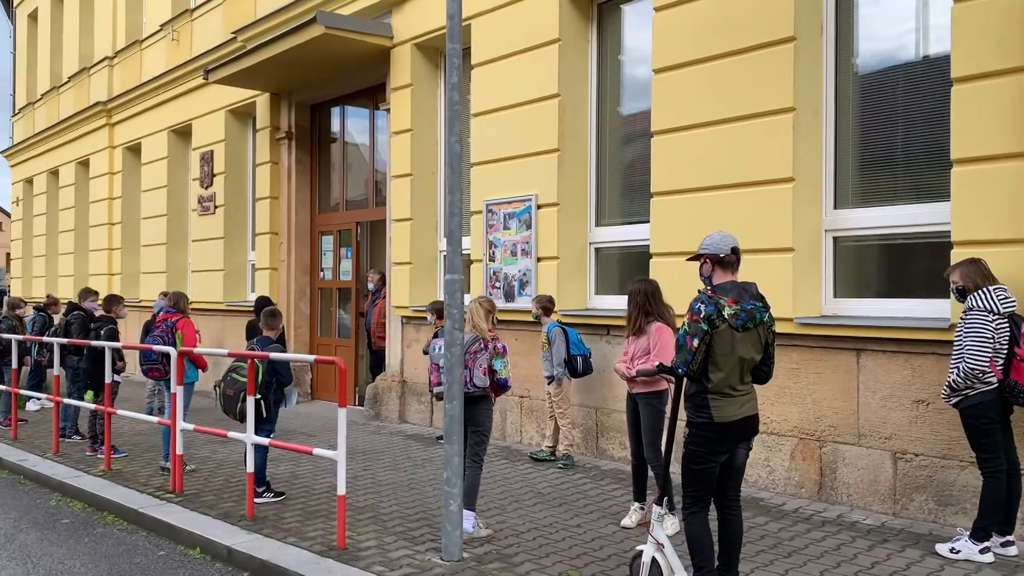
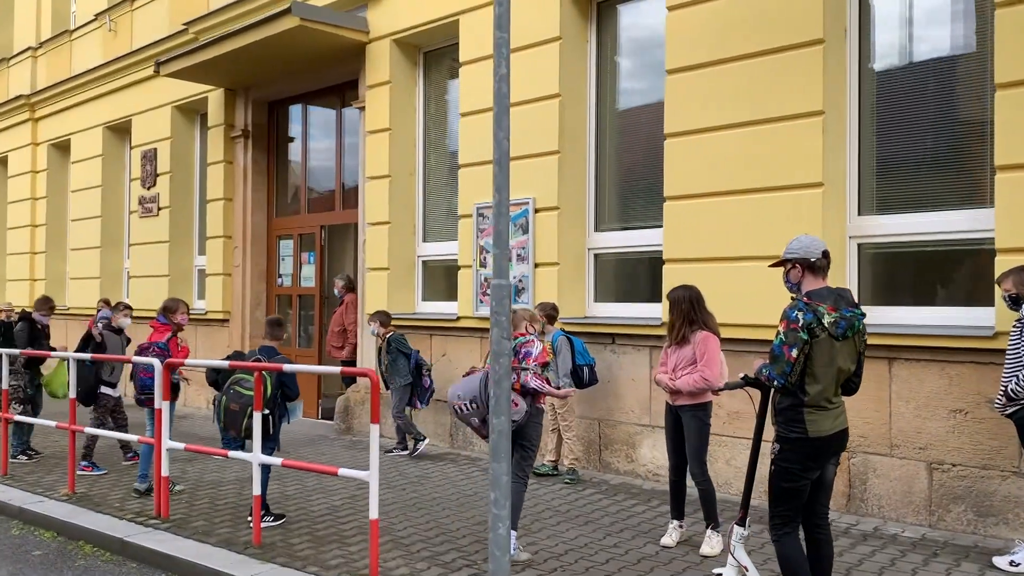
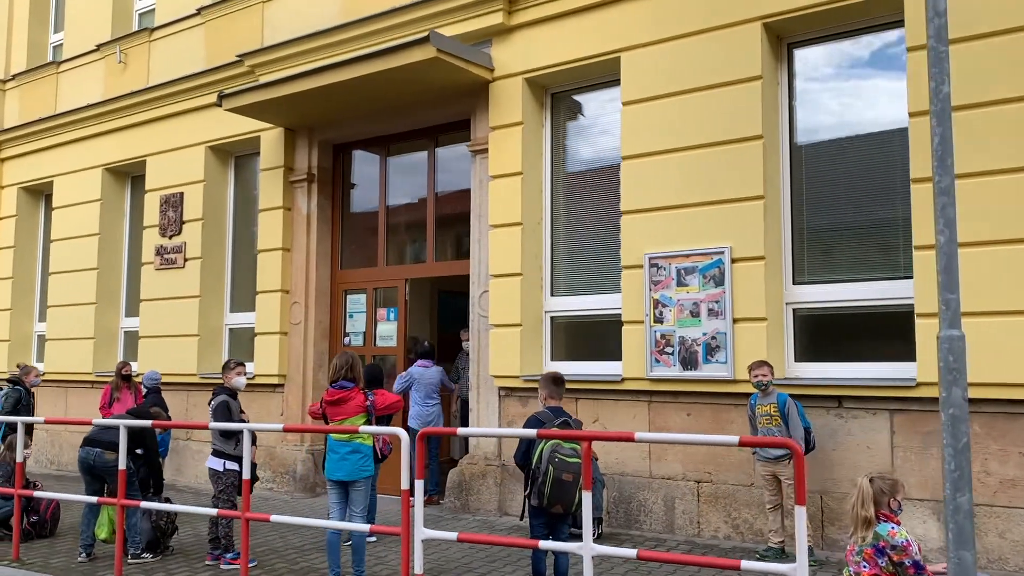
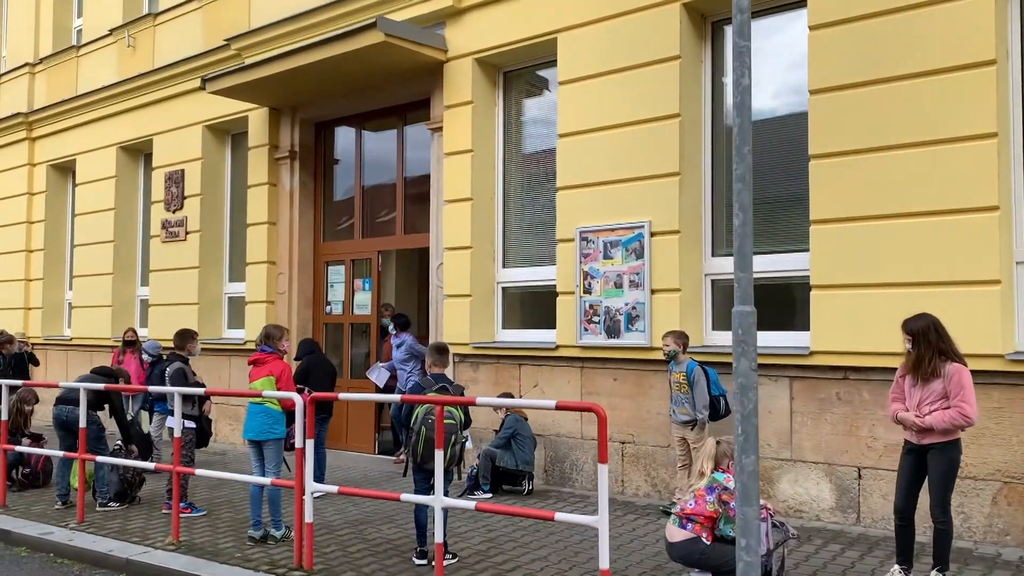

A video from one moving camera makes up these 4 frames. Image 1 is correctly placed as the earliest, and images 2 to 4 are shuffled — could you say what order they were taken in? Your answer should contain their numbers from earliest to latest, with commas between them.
2, 4, 3
